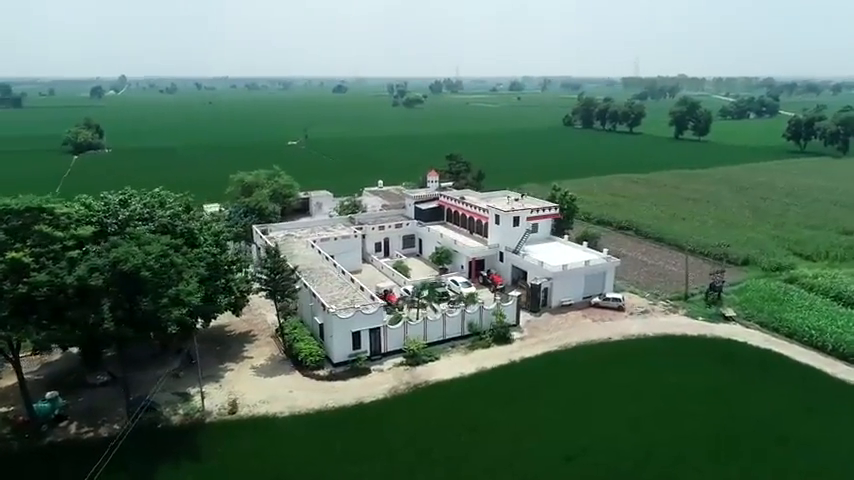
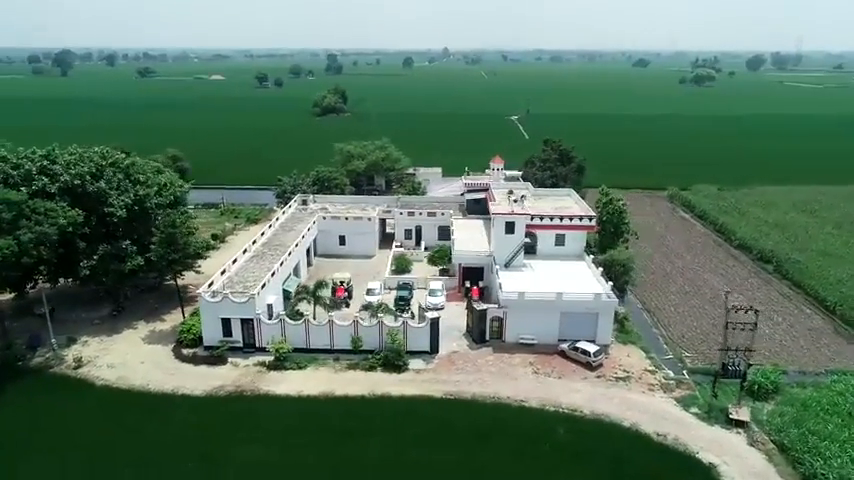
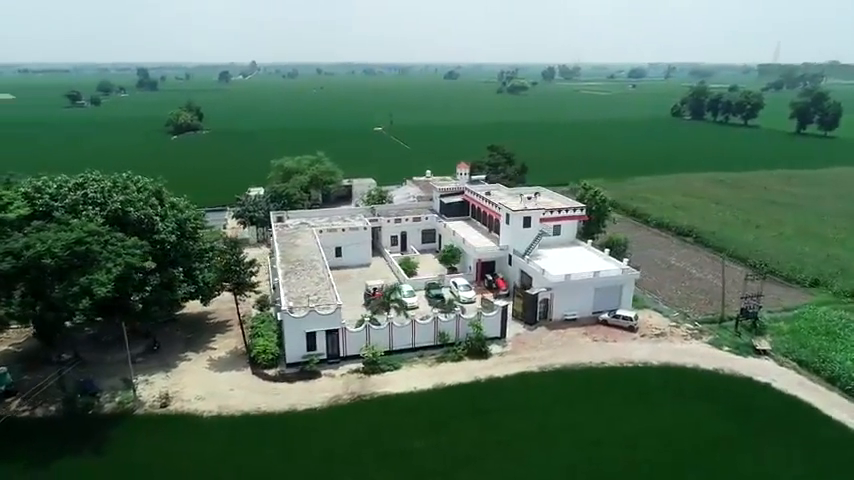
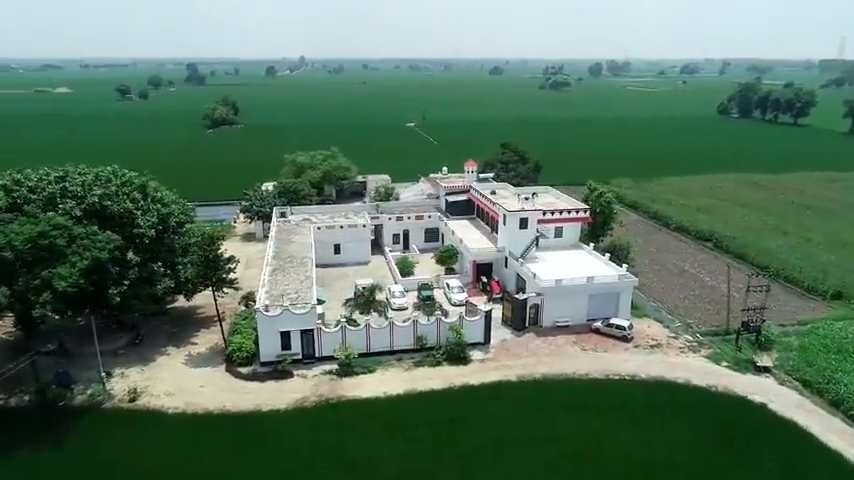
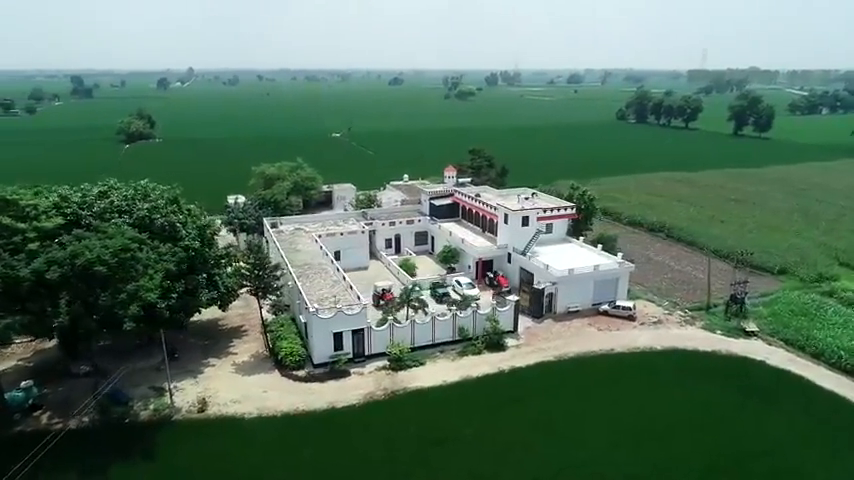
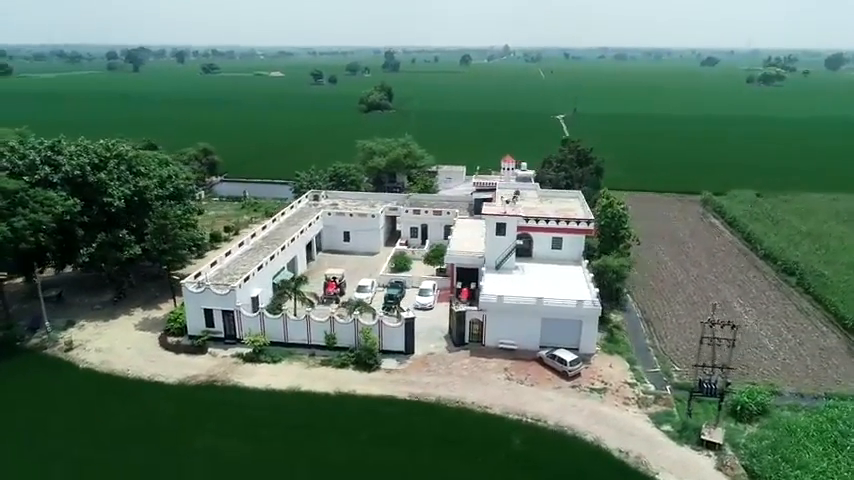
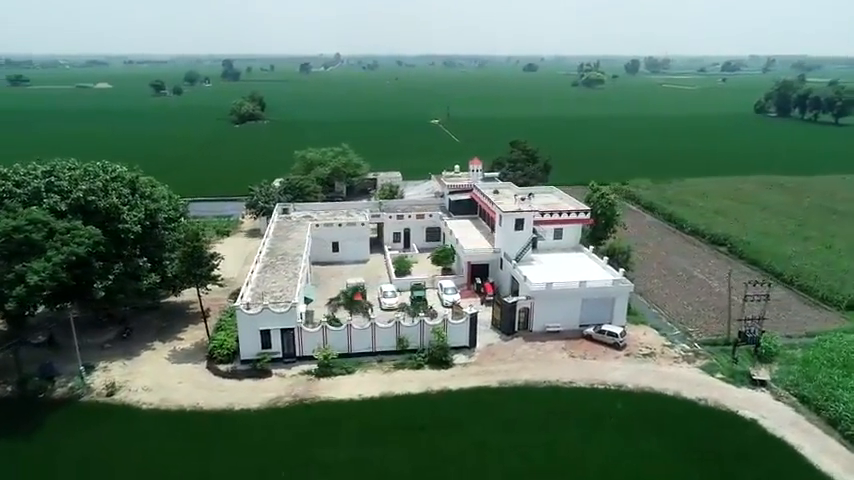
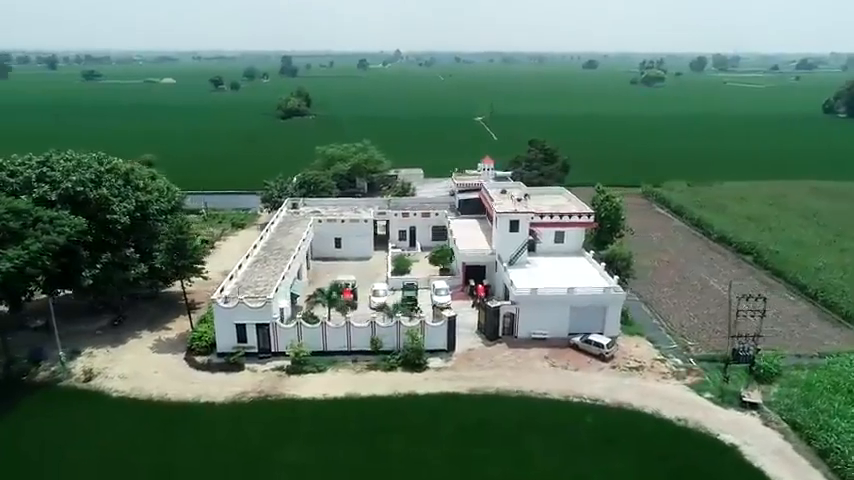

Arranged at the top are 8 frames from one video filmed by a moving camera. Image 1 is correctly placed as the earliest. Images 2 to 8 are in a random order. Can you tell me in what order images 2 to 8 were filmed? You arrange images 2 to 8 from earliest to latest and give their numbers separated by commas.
5, 3, 4, 7, 8, 2, 6
